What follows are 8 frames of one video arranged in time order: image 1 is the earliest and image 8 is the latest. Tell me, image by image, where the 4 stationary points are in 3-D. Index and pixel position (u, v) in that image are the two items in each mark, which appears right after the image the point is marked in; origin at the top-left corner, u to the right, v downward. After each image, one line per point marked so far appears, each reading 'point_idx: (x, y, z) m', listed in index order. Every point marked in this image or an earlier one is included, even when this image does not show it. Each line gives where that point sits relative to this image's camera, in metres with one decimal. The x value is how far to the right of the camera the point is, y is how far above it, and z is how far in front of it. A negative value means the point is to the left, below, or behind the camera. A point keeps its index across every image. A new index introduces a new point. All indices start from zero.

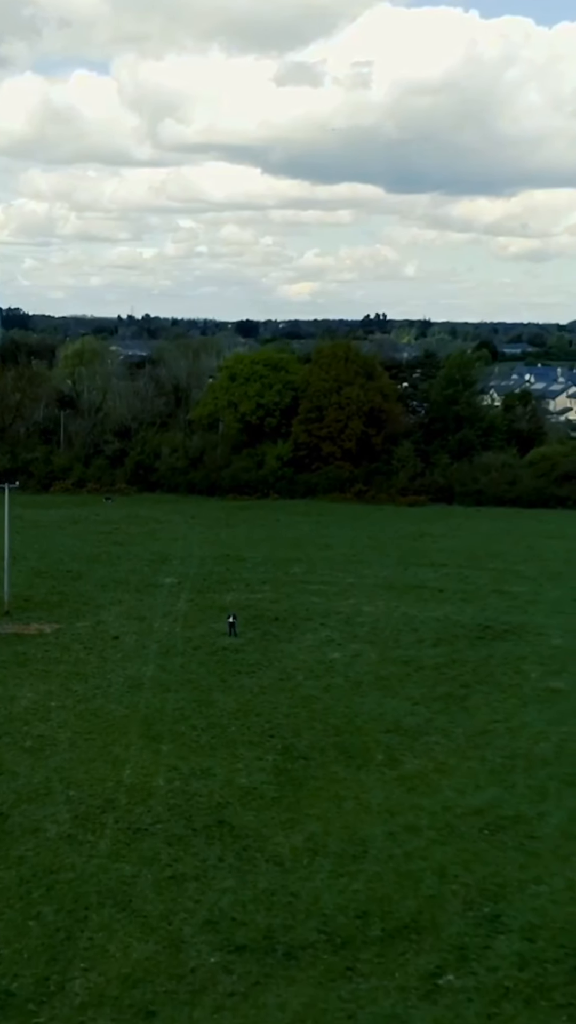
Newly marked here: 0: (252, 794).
0: (-0.3, -2.9, +13.0) m
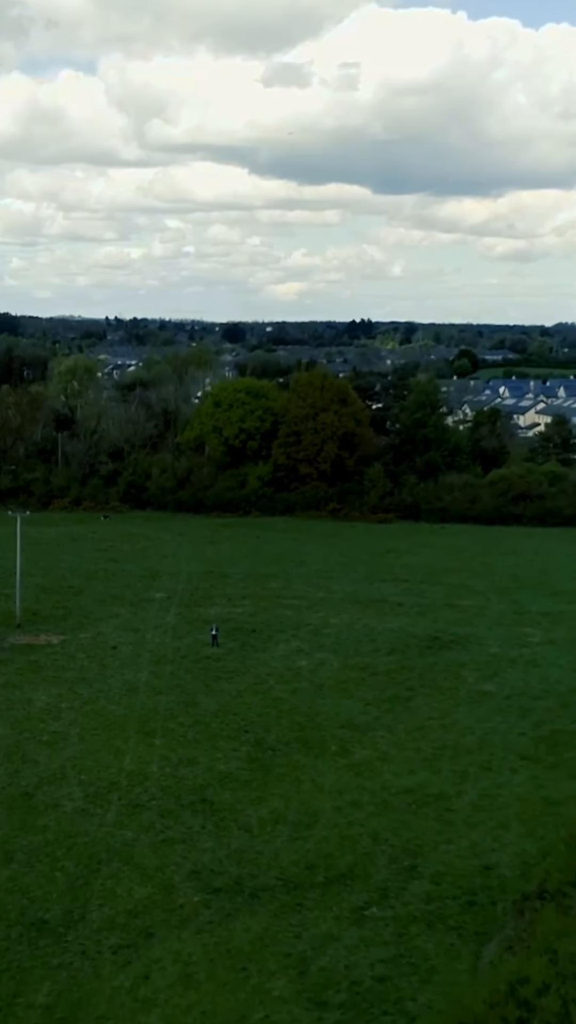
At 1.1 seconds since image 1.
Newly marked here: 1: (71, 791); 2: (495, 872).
0: (-0.7, -3.3, +16.1) m
1: (-2.7, -3.4, +15.6) m
2: (+2.2, -3.7, +13.2) m
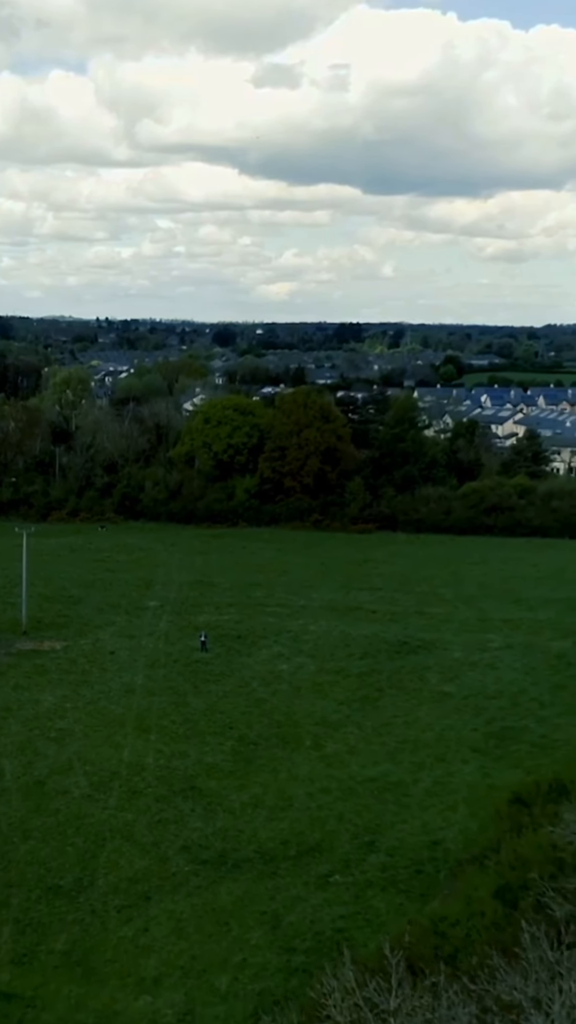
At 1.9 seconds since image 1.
0: (-1.0, -3.7, +18.4) m
1: (-3.0, -3.8, +17.9) m
2: (+1.9, -4.0, +15.5) m
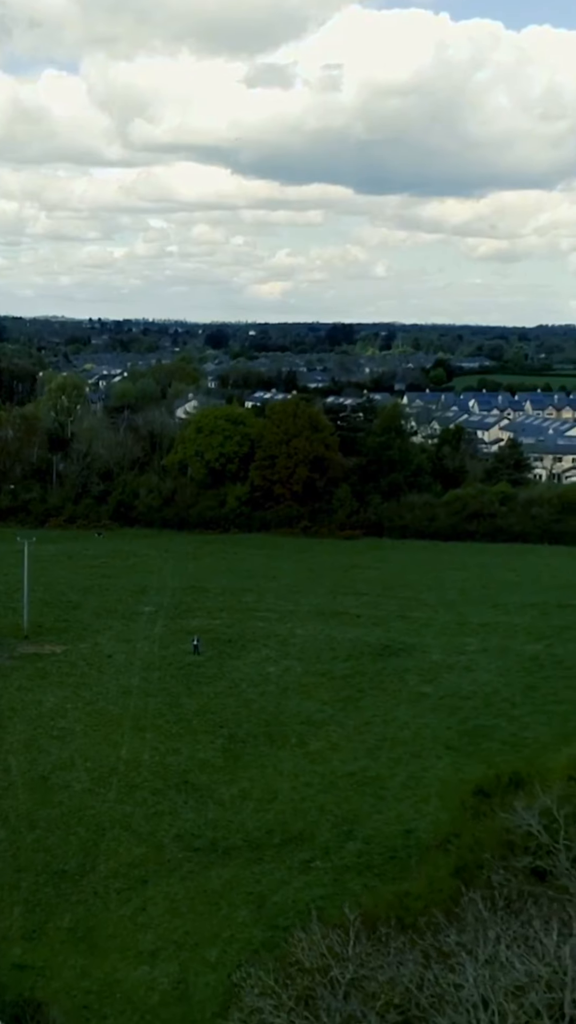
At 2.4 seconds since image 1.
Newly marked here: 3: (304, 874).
0: (-1.2, -3.9, +19.9) m
1: (-3.2, -4.0, +19.4) m
2: (+1.7, -4.3, +17.0) m
3: (+0.2, -4.5, +15.9) m
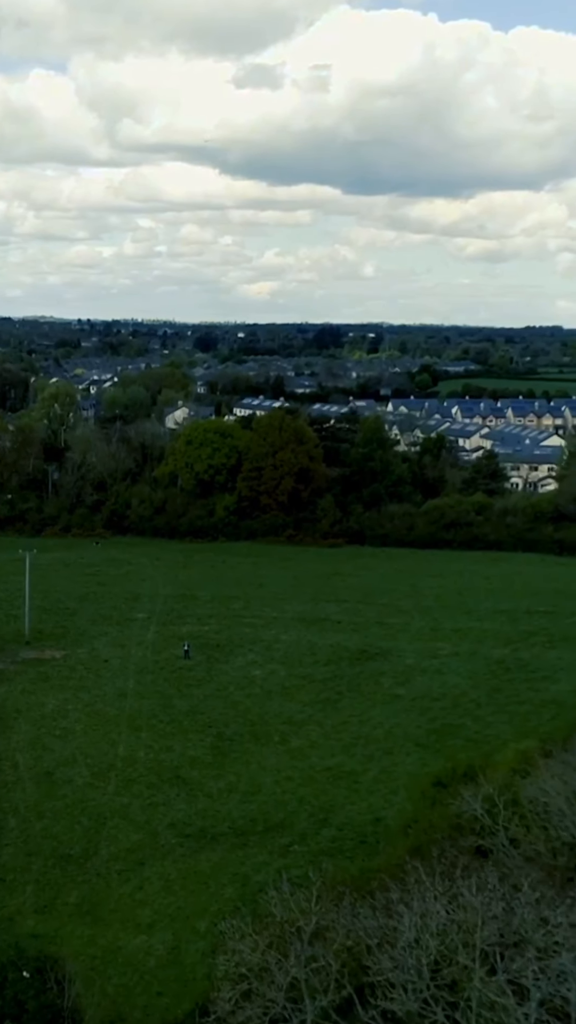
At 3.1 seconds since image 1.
0: (-1.5, -4.2, +21.8) m
1: (-3.5, -4.3, +21.3) m
2: (+1.4, -4.6, +19.0) m
3: (-0.1, -4.8, +17.8) m
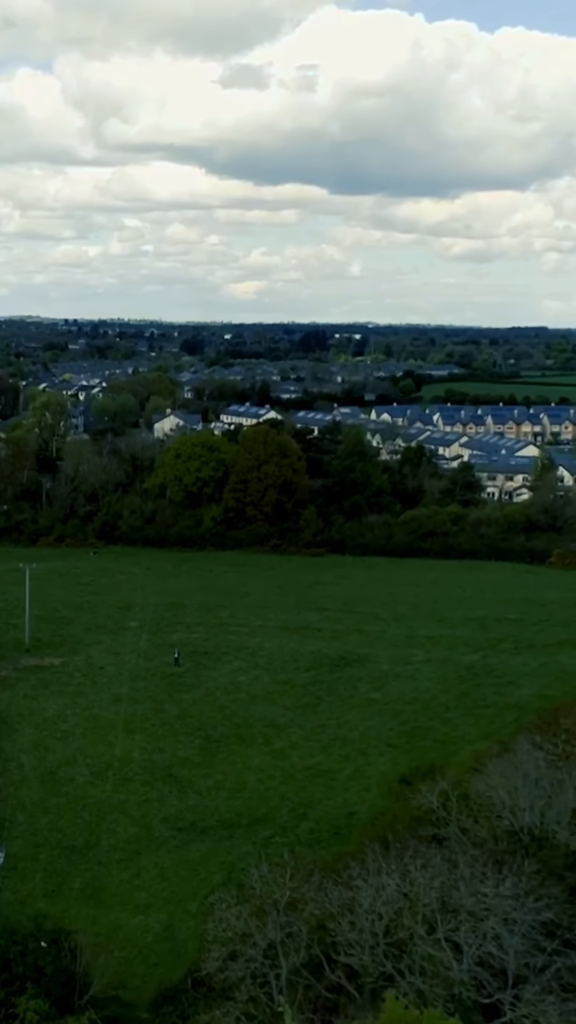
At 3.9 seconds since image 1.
0: (-1.9, -4.6, +23.9) m
1: (-3.8, -4.7, +23.3) m
2: (+1.1, -5.0, +21.0) m
3: (-0.4, -5.2, +19.9) m
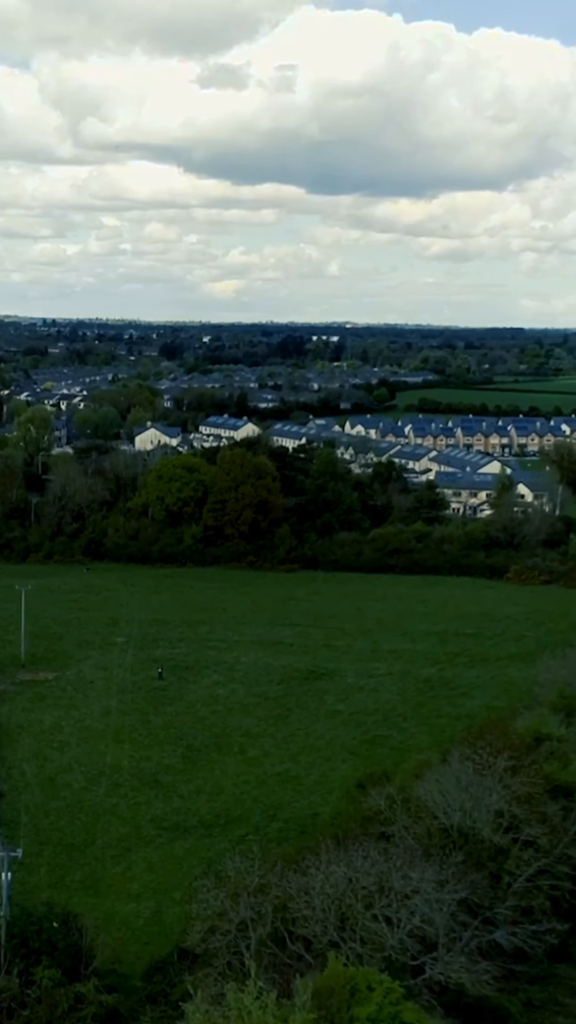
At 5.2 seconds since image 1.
0: (-2.4, -5.4, +26.8) m
1: (-4.3, -5.4, +26.2) m
2: (+0.6, -5.7, +24.0) m
3: (-0.9, -5.9, +22.8) m
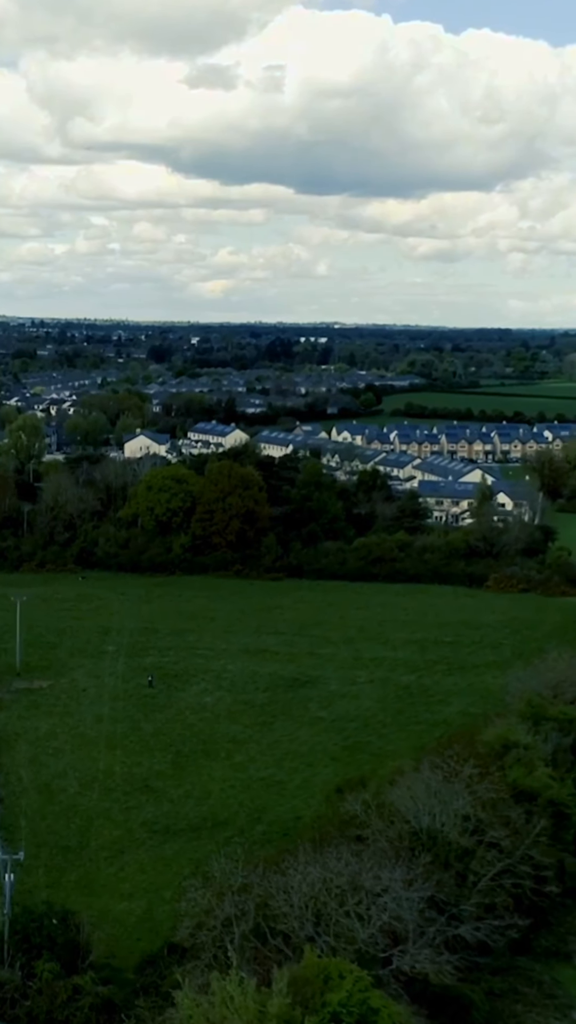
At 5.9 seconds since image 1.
0: (-2.8, -5.8, +28.2) m
1: (-4.7, -5.8, +27.6) m
2: (+0.3, -6.1, +25.4) m
3: (-1.2, -6.3, +24.2) m
